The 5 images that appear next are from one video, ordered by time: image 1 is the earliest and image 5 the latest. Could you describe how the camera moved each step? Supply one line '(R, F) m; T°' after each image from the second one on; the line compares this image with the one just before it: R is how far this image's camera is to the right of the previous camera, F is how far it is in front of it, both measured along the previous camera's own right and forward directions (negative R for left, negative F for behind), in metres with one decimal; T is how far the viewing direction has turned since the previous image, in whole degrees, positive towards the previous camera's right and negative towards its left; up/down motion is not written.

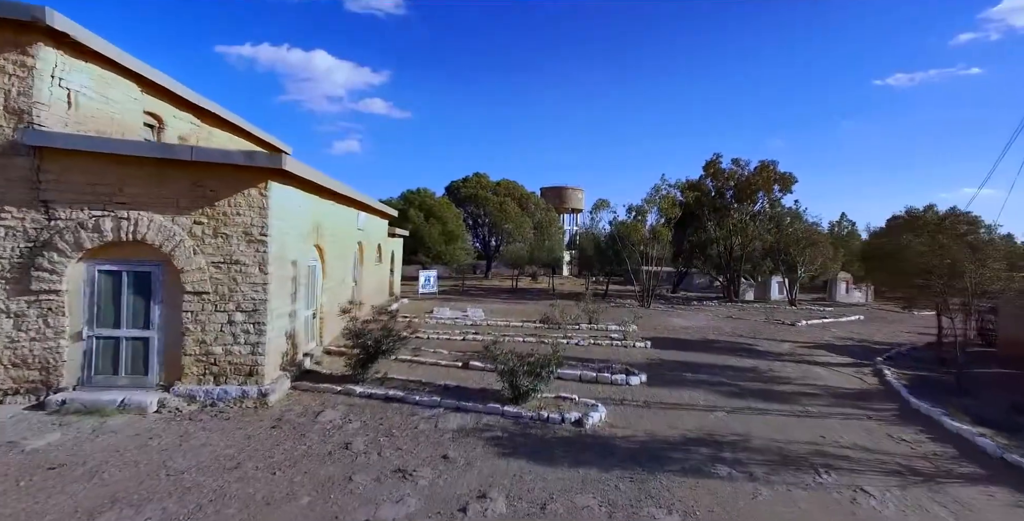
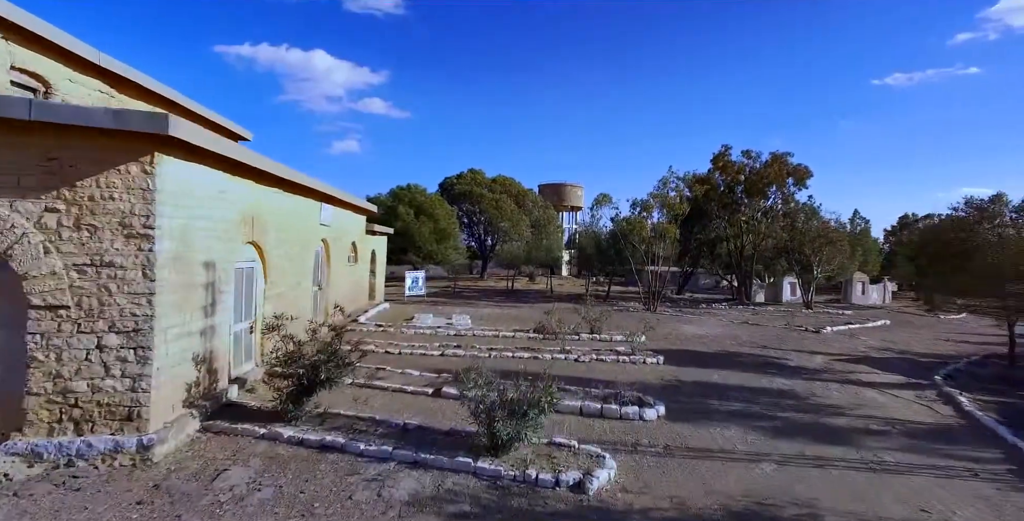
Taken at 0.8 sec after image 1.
(+0.3, +1.9) m; 0°
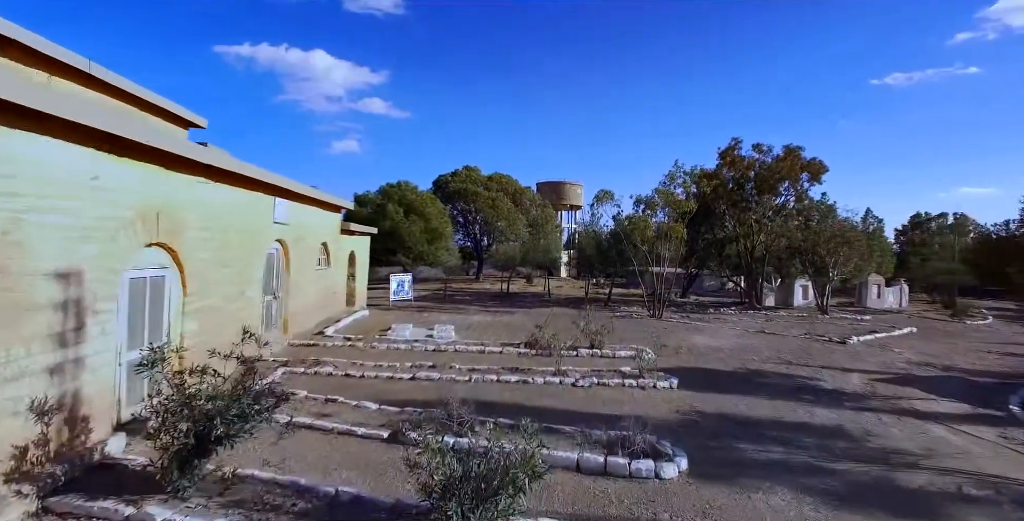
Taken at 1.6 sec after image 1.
(+0.3, +1.7) m; 0°
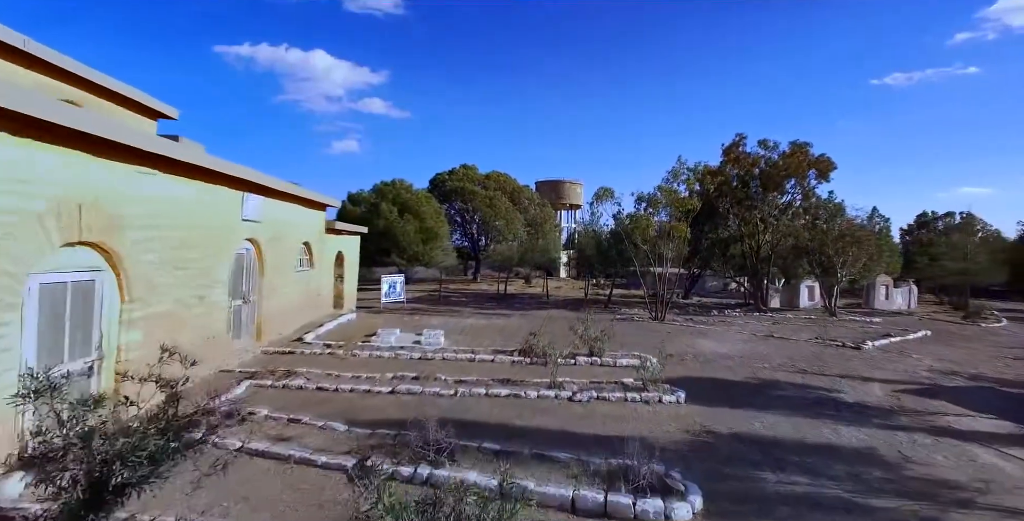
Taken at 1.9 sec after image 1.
(+0.2, +0.9) m; 0°
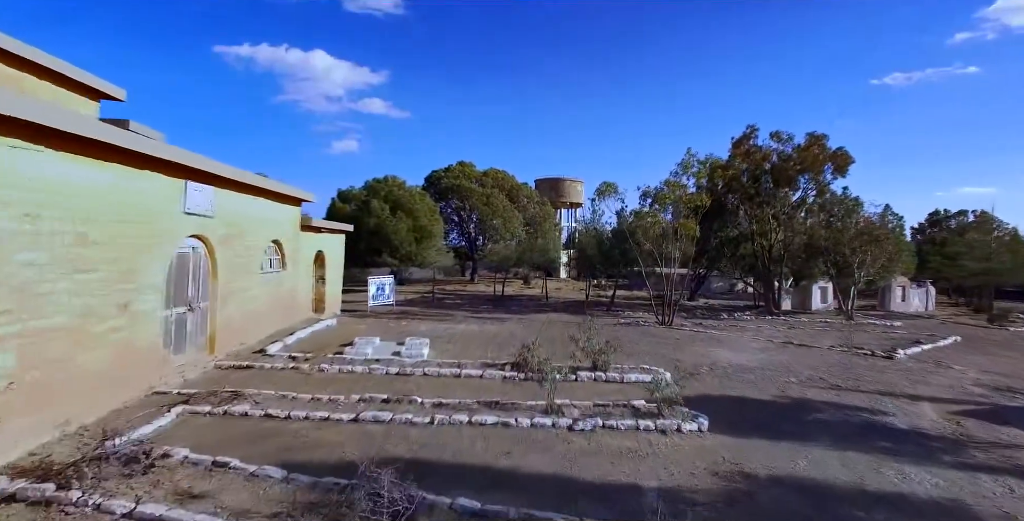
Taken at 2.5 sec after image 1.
(+0.2, +1.4) m; 0°
